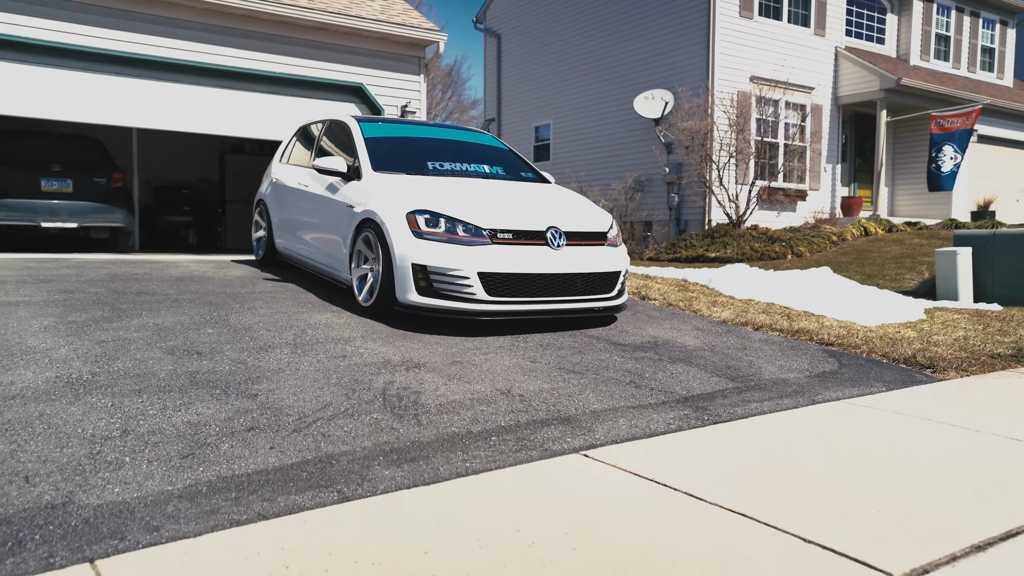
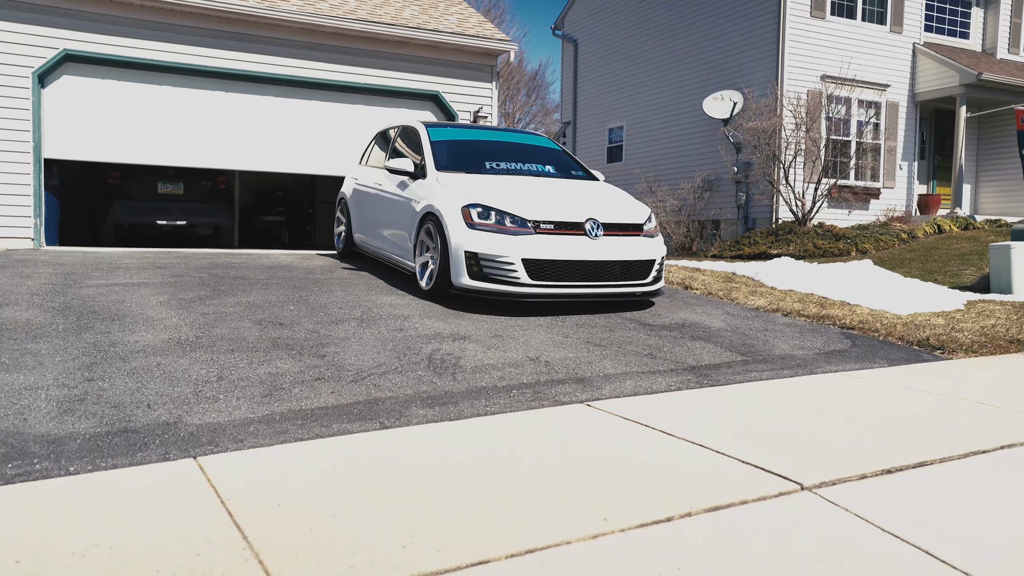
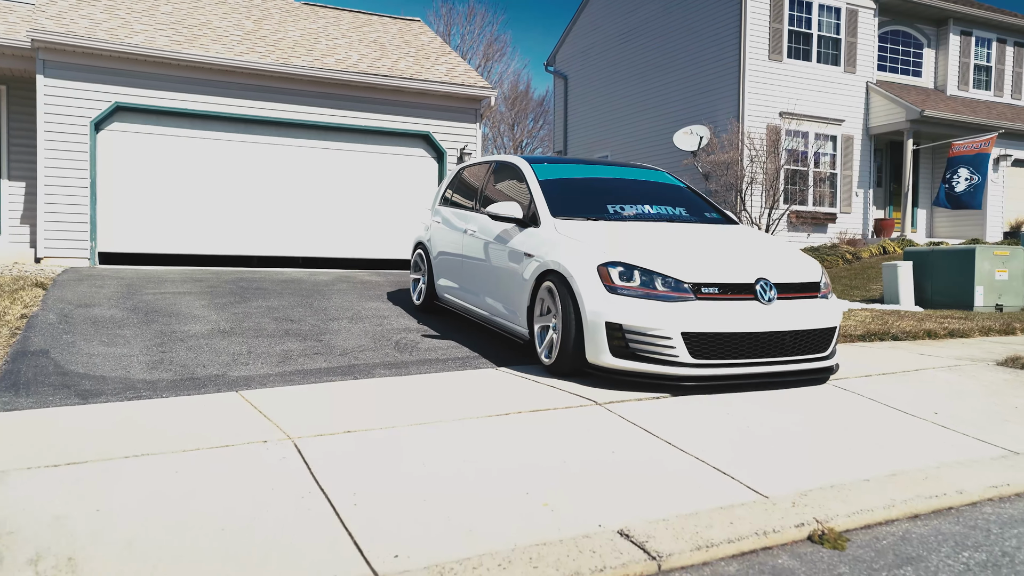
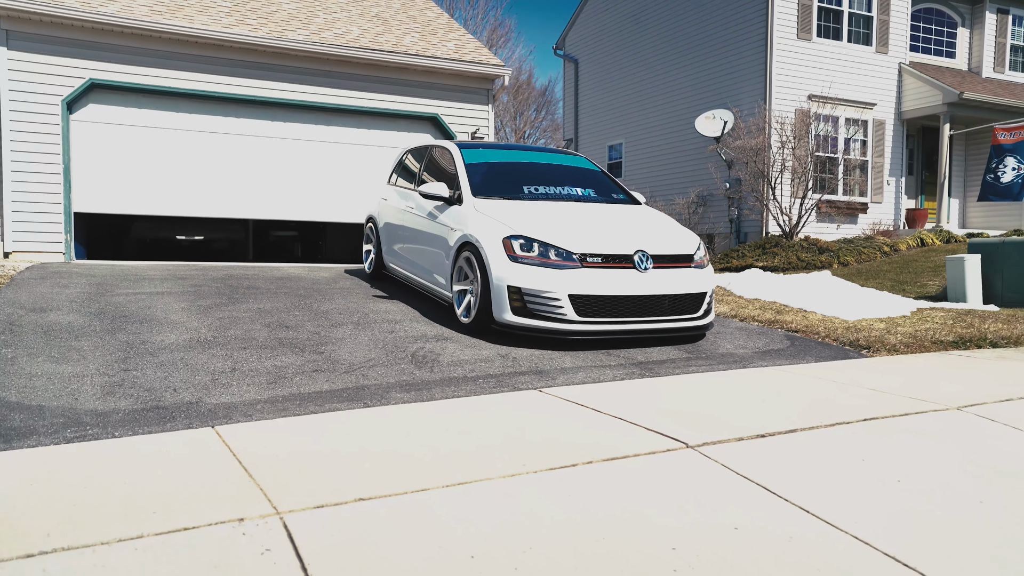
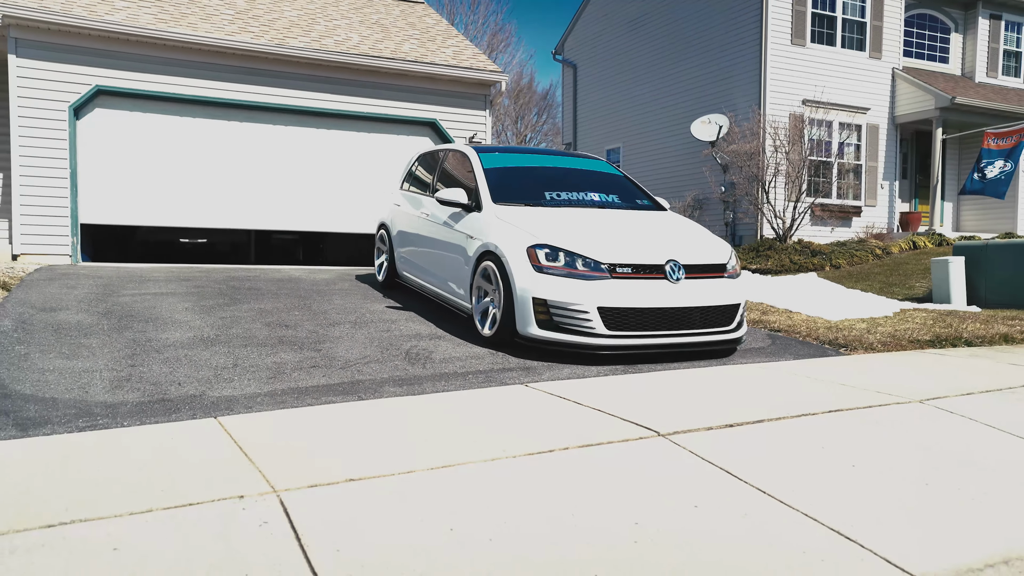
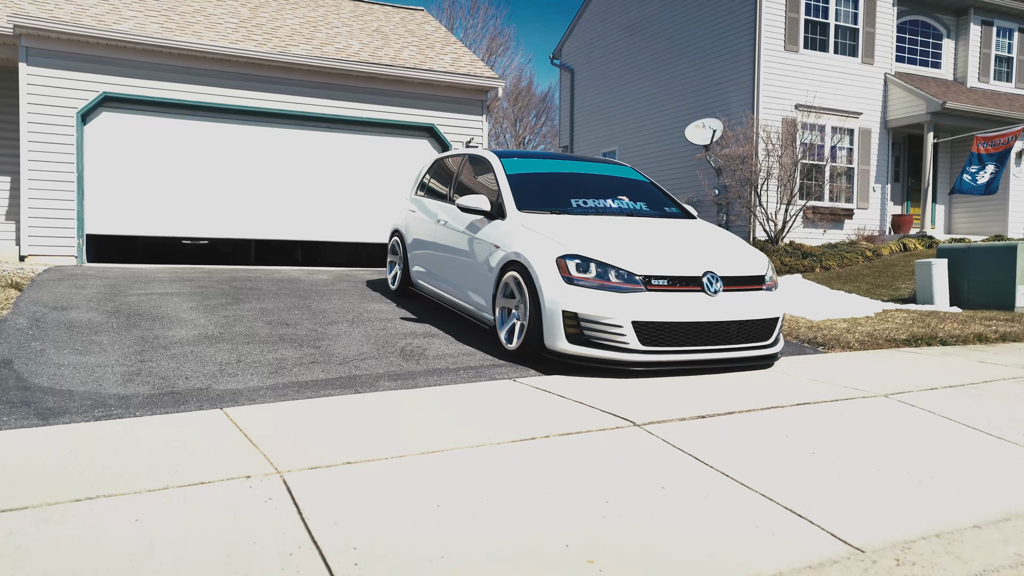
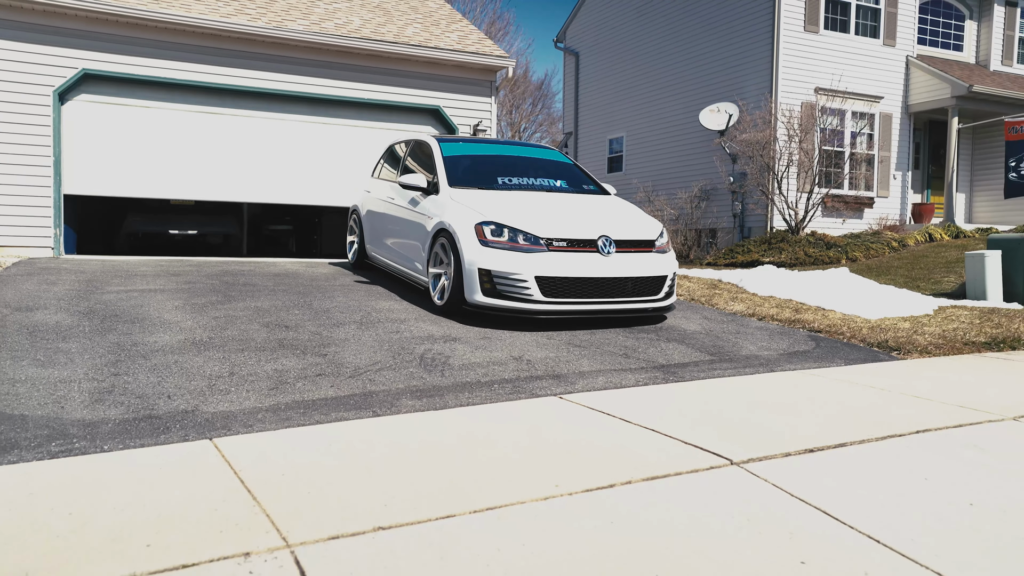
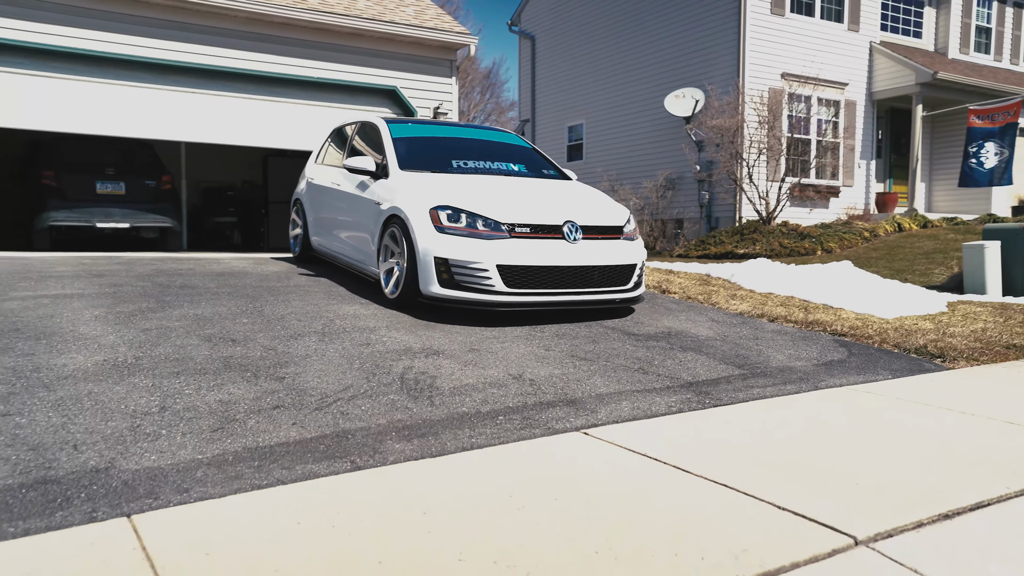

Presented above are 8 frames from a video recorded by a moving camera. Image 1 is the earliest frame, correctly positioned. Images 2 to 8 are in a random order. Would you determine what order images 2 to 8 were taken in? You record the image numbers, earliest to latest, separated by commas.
8, 2, 7, 4, 5, 6, 3
